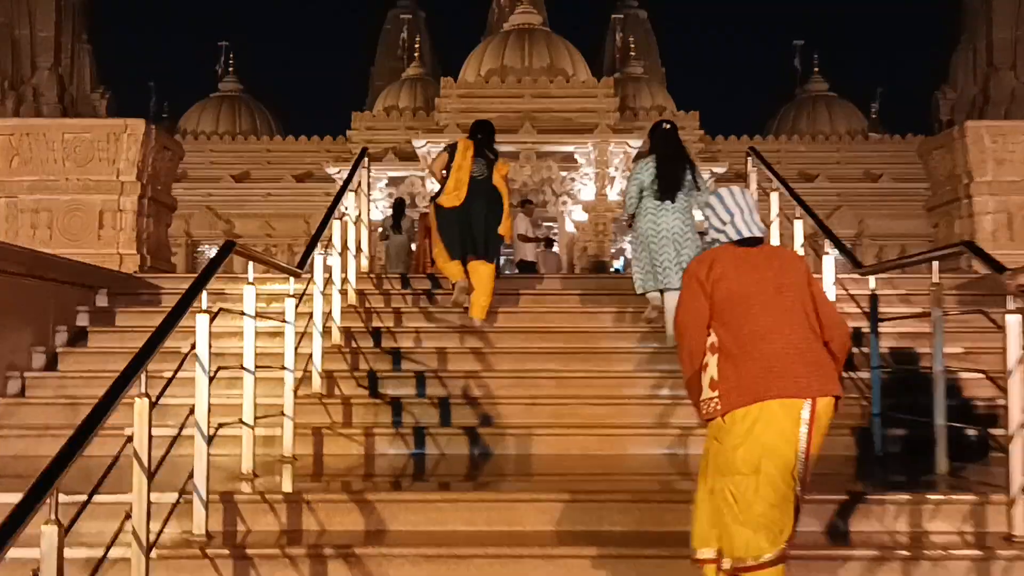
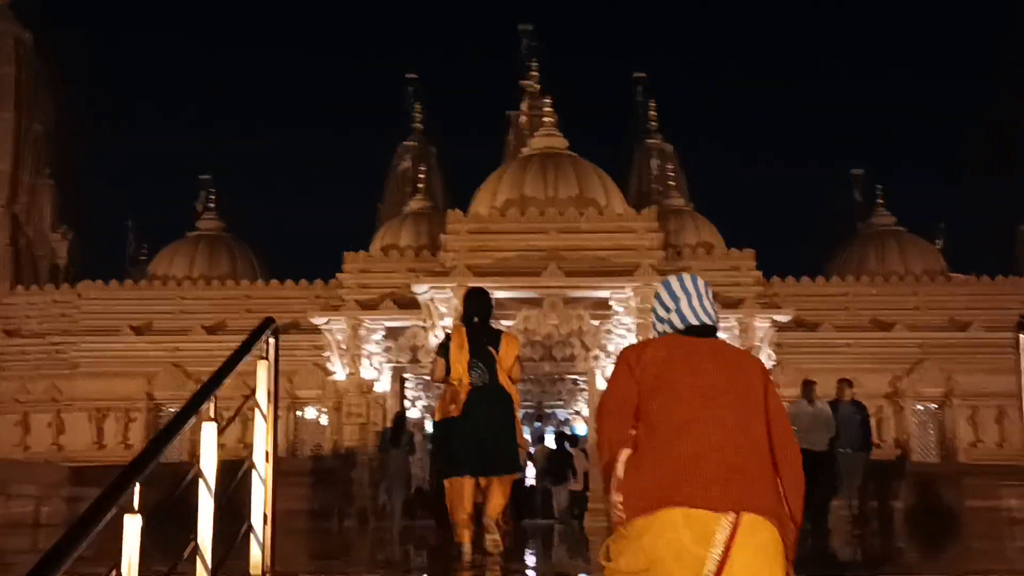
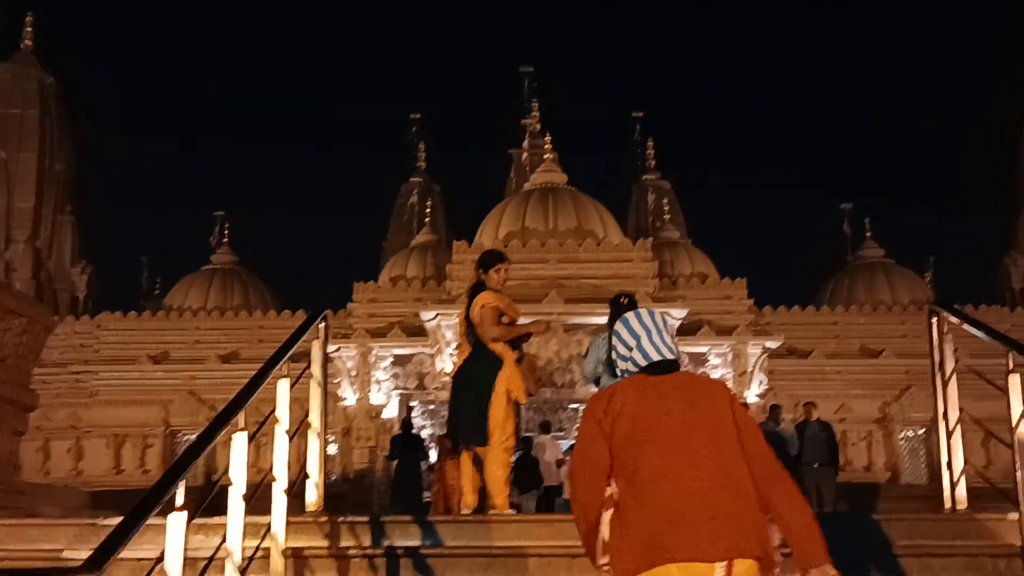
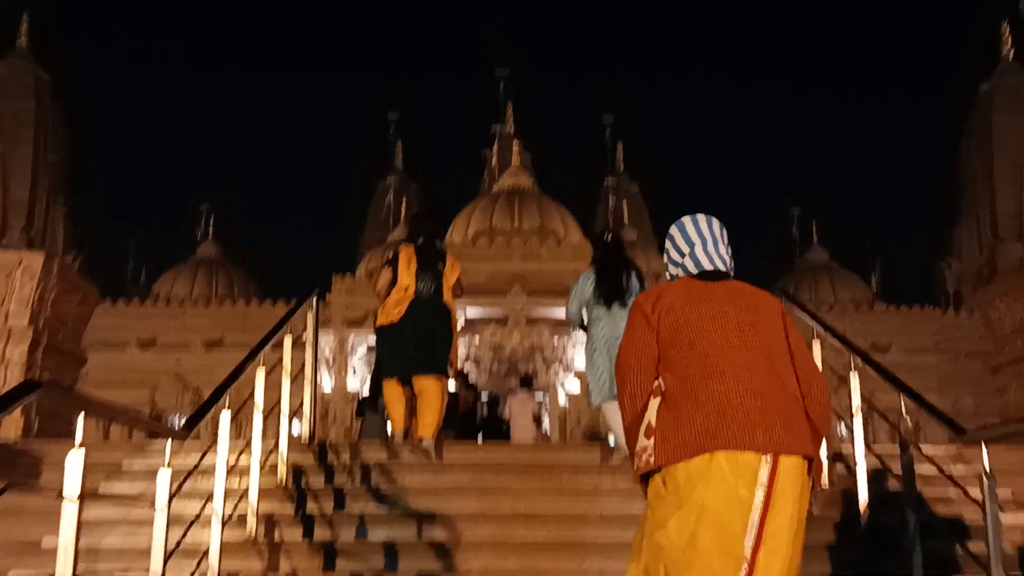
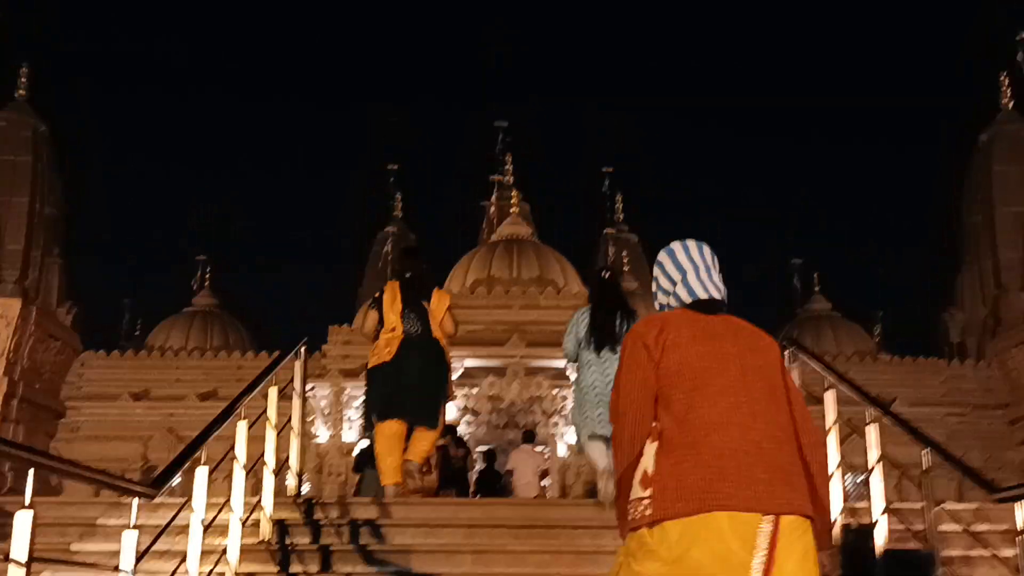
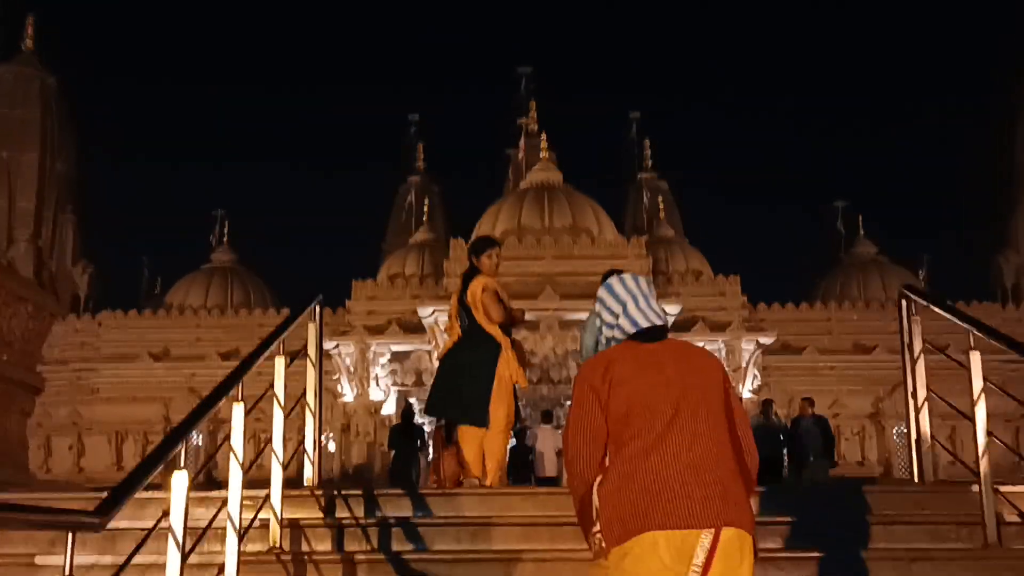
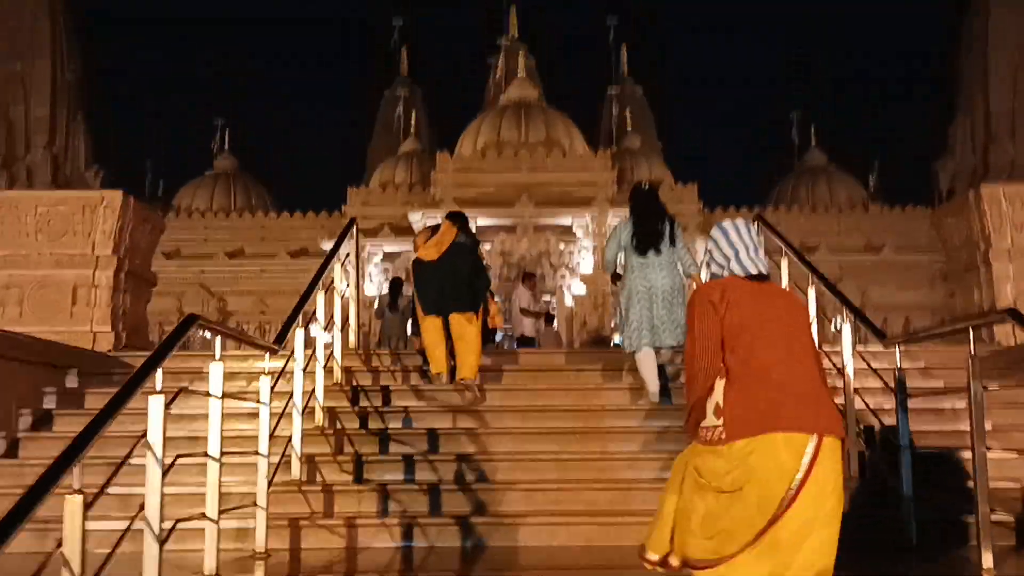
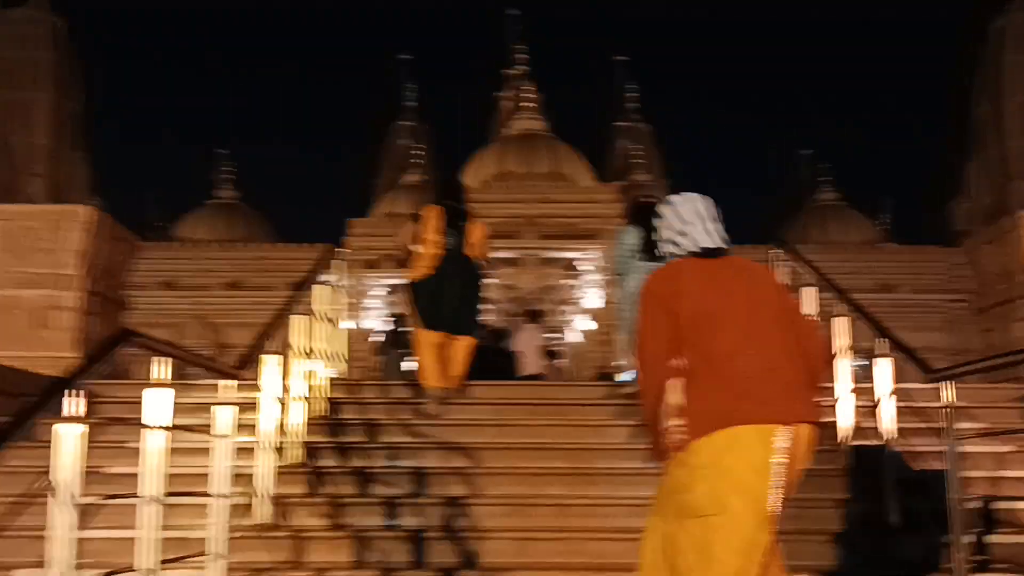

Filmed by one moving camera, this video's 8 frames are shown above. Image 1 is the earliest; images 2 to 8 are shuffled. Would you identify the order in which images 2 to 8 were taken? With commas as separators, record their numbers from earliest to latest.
7, 8, 4, 5, 6, 3, 2
